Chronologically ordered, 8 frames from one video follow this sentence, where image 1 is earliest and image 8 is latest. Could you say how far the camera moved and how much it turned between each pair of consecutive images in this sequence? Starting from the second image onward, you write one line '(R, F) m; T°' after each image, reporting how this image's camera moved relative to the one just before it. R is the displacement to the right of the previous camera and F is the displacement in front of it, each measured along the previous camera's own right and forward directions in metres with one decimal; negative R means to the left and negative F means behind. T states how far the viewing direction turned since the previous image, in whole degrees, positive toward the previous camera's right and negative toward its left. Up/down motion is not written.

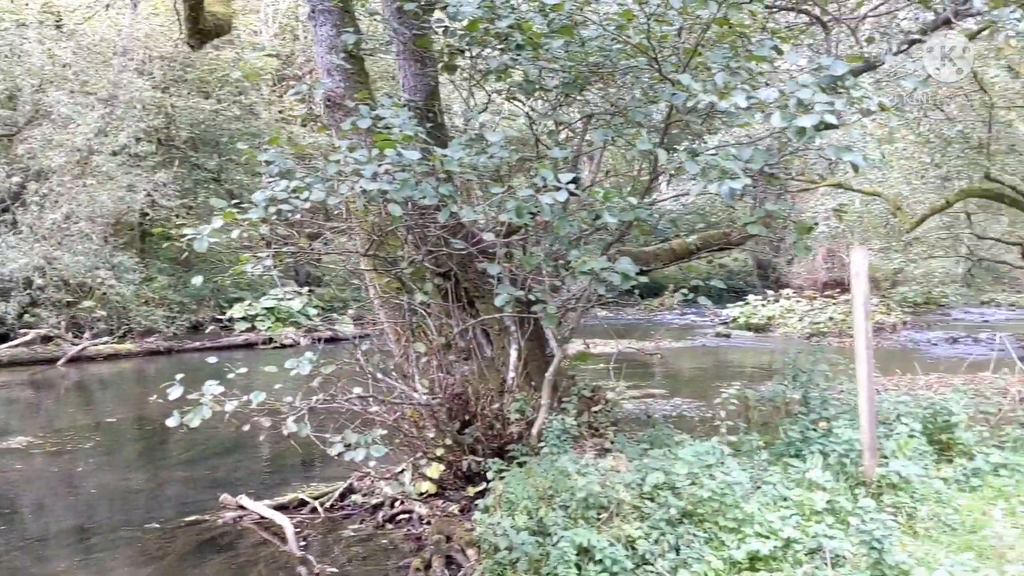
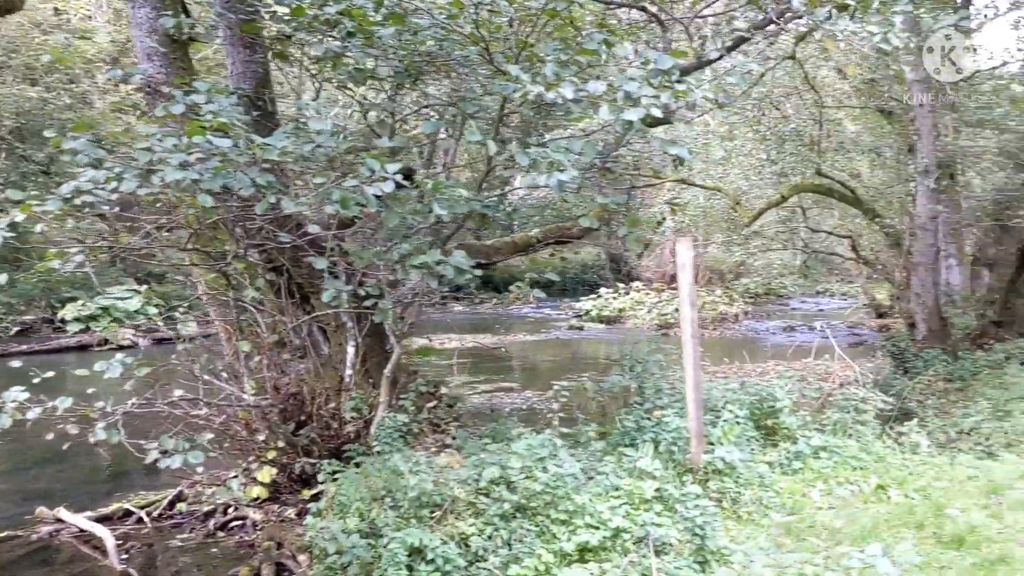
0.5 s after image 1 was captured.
(+0.1, +0.1) m; +8°
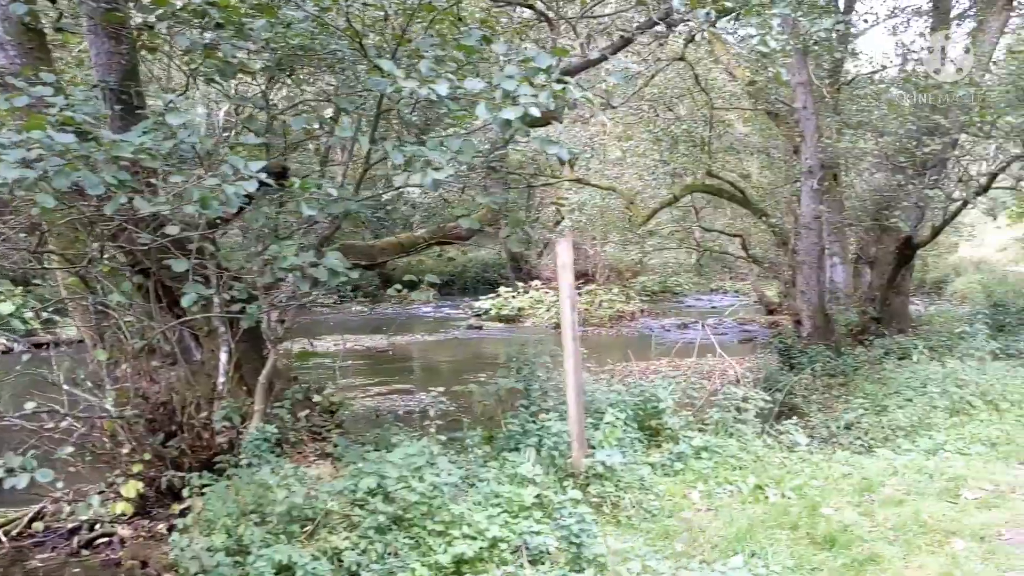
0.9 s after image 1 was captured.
(+0.1, +0.1) m; +6°
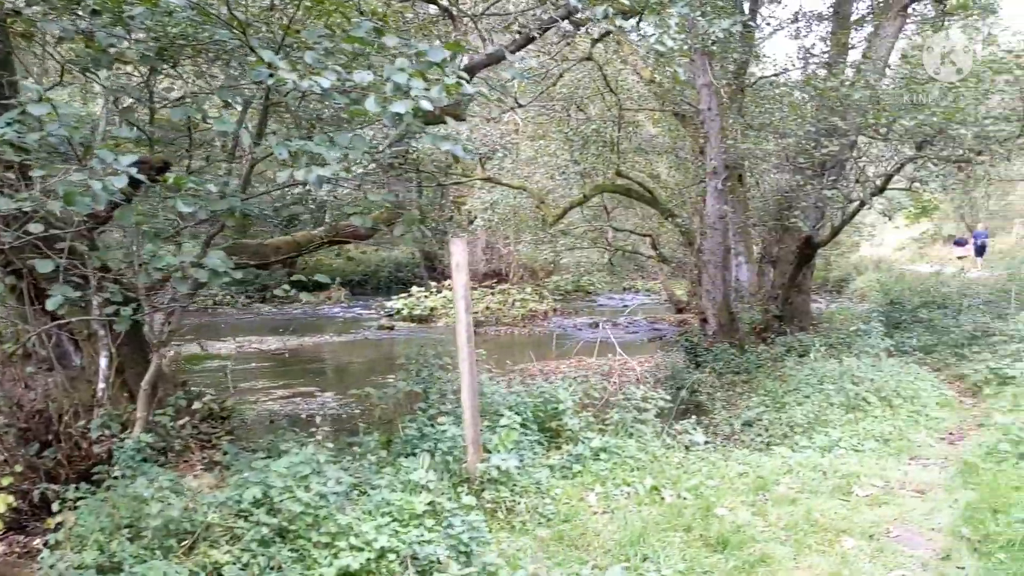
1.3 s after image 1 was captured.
(+0.1, +0.1) m; +5°
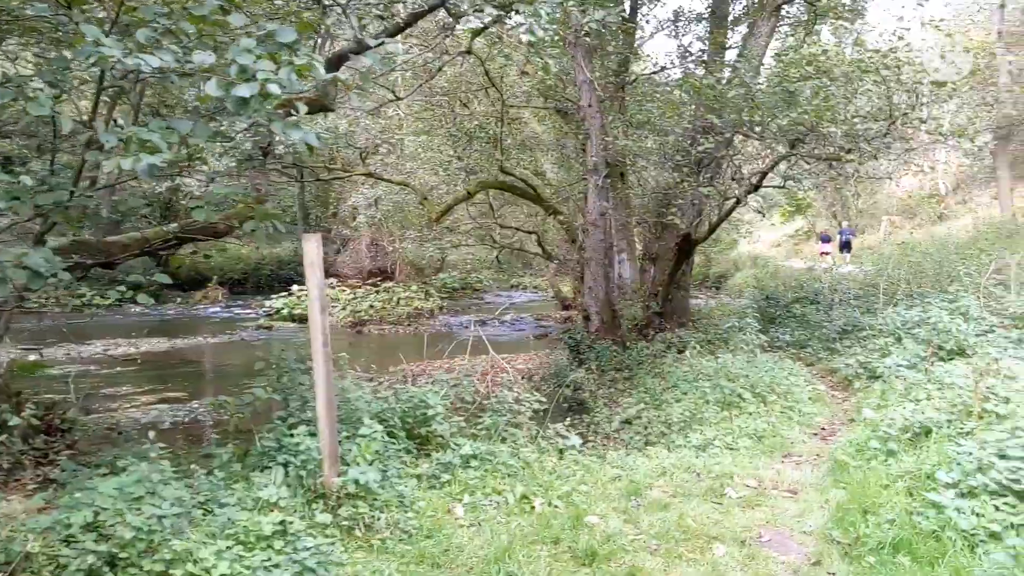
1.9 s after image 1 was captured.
(+0.1, +0.2) m; +6°
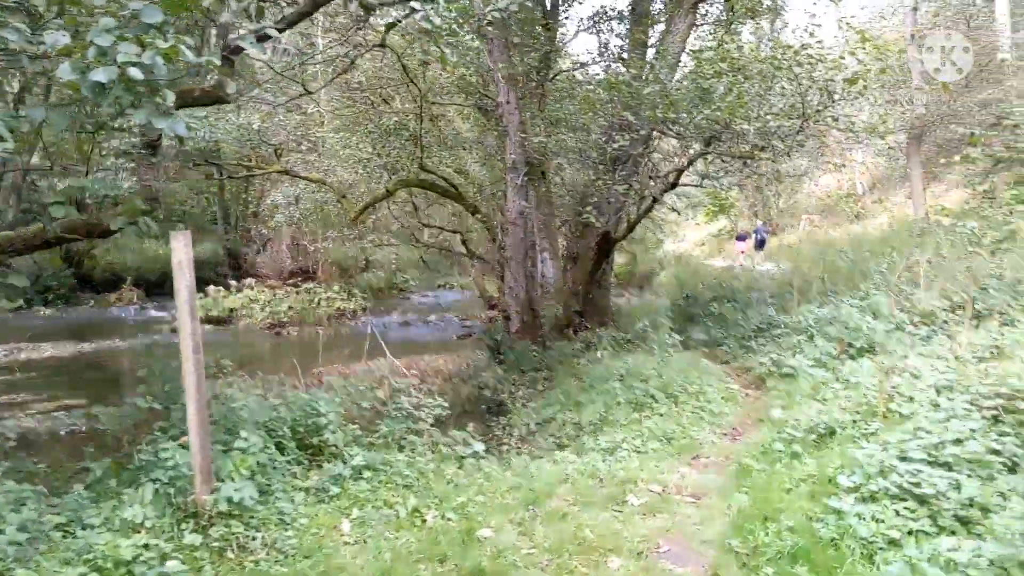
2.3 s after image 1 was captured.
(+0.1, +0.2) m; +4°
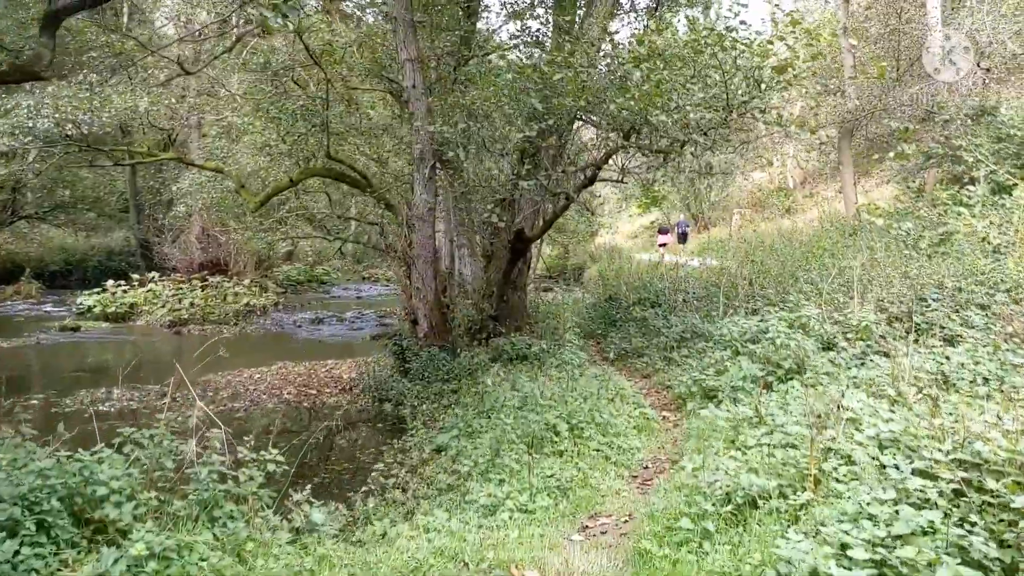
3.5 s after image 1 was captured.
(+0.3, +0.9) m; +4°
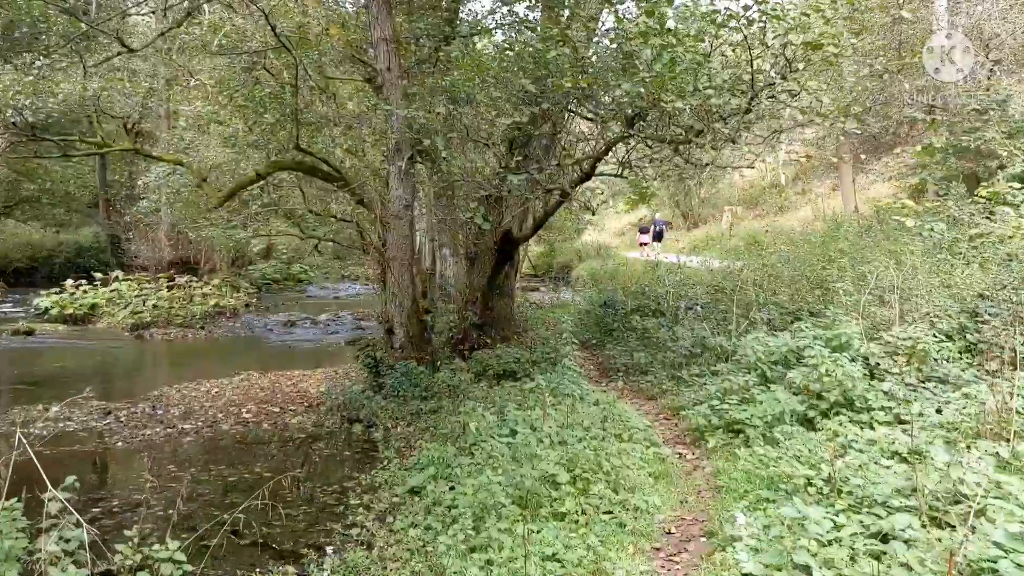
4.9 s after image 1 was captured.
(0.0, +1.0) m; +1°
